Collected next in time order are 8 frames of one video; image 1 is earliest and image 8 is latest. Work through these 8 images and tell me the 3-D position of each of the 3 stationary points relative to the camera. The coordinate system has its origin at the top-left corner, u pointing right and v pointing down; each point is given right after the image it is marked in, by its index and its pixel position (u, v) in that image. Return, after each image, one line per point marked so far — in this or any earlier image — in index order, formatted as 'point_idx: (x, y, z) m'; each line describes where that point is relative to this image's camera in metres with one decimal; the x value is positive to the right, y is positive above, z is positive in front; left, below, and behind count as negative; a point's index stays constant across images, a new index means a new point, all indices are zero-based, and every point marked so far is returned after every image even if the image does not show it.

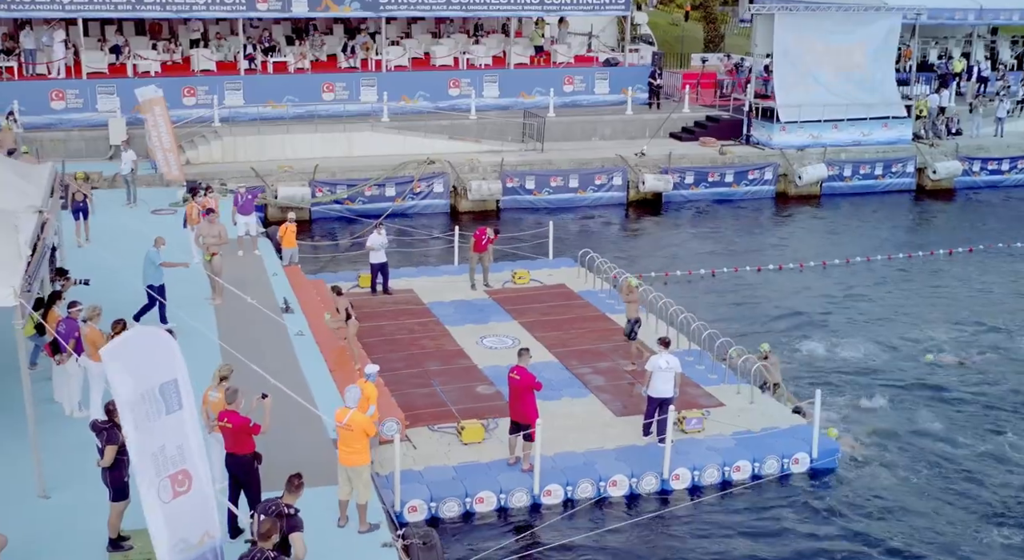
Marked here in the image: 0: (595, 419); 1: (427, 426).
0: (+1.3, -2.2, +17.8) m
1: (-1.3, -2.2, +17.5) m
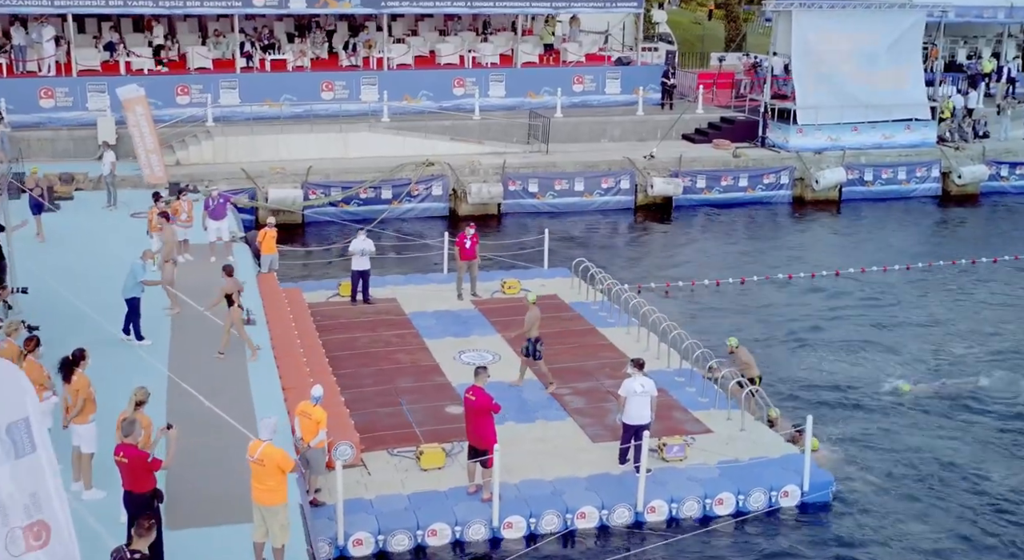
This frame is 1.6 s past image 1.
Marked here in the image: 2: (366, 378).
0: (+0.8, -2.4, +16.4) m
1: (-1.8, -2.4, +16.2) m
2: (-2.4, -1.6, +18.9) m
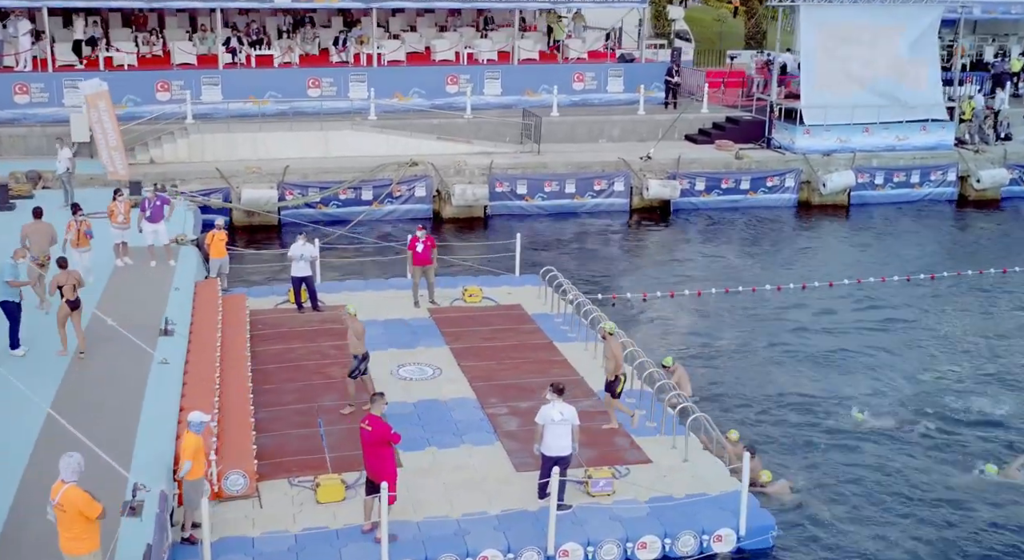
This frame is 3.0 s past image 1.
0: (-0.3, -2.5, +15.0) m
1: (-2.9, -2.6, +14.8) m
2: (-3.4, -1.8, +17.6) m
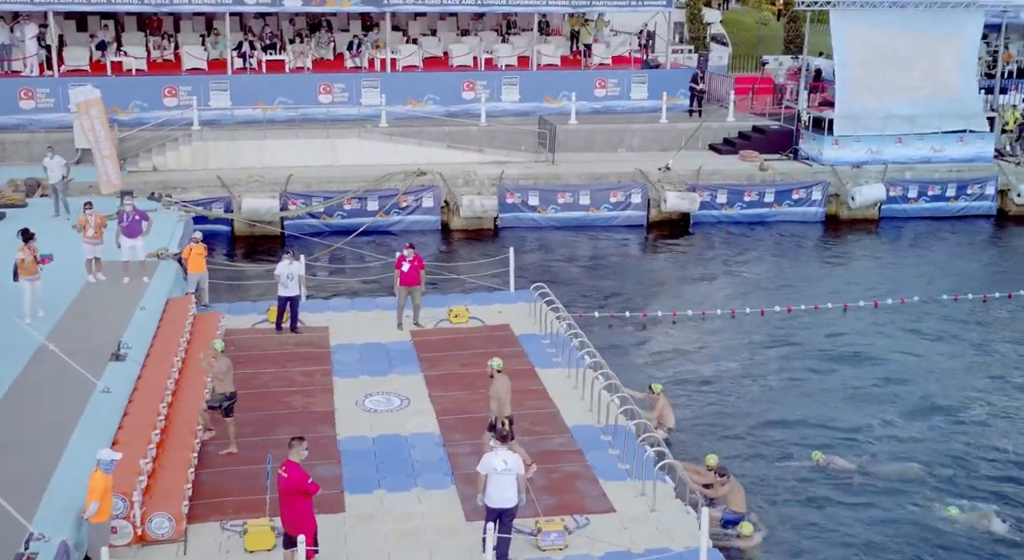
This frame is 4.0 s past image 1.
0: (-0.9, -2.9, +13.9) m
1: (-3.5, -2.9, +13.9) m
2: (-3.9, -2.1, +16.6) m
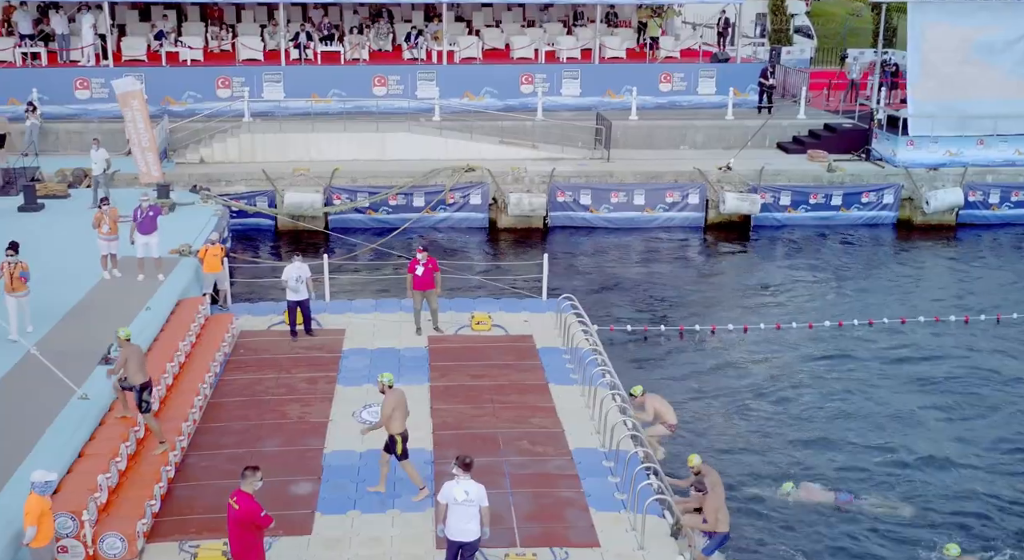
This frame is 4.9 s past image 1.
0: (-1.2, -3.1, +13.0) m
1: (-3.8, -3.0, +13.2) m
2: (-3.9, -2.2, +16.0) m
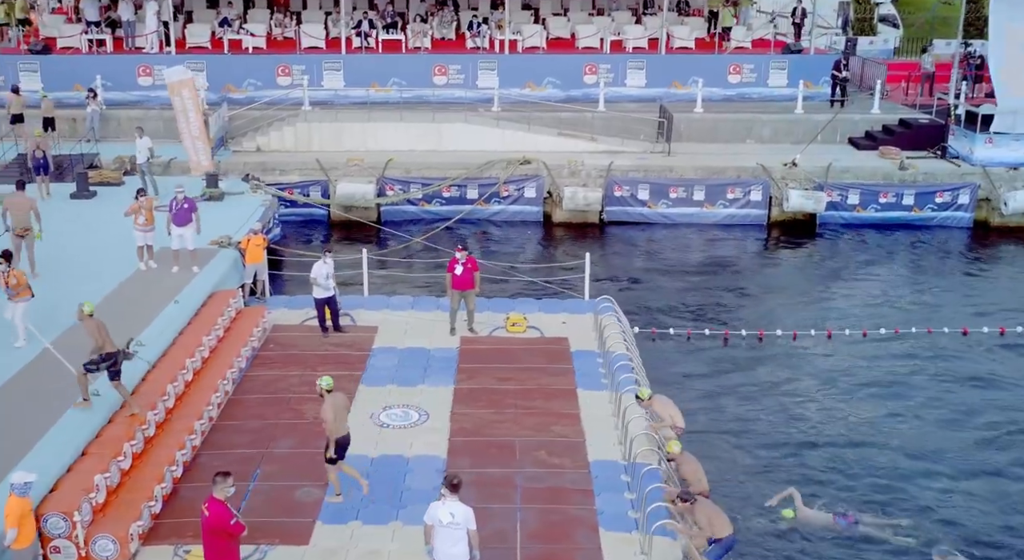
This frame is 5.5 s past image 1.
0: (-1.2, -3.1, +12.5) m
1: (-3.8, -3.0, +13.0) m
2: (-3.7, -2.1, +15.8) m
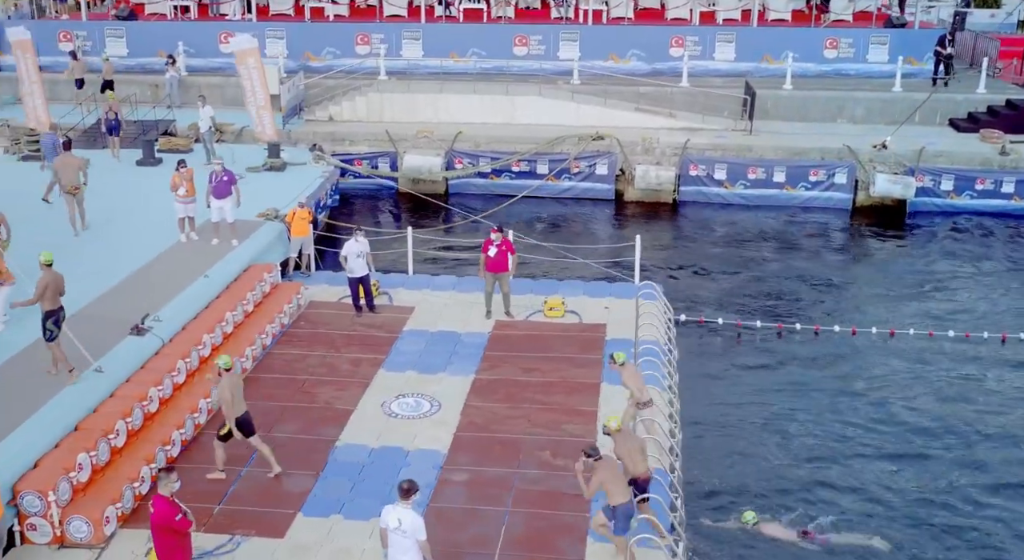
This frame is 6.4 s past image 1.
0: (-1.5, -3.0, +12.1) m
1: (-4.0, -2.8, +12.8) m
2: (-3.5, -1.9, +15.5) m
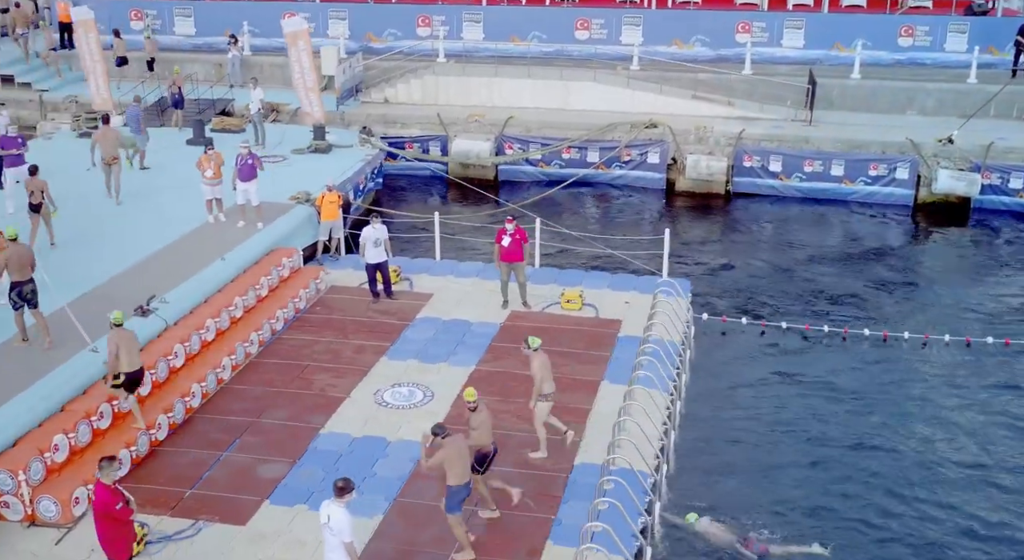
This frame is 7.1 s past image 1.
0: (-2.0, -3.0, +12.1) m
1: (-4.4, -2.6, +13.0) m
2: (-3.6, -1.7, +15.7) m
